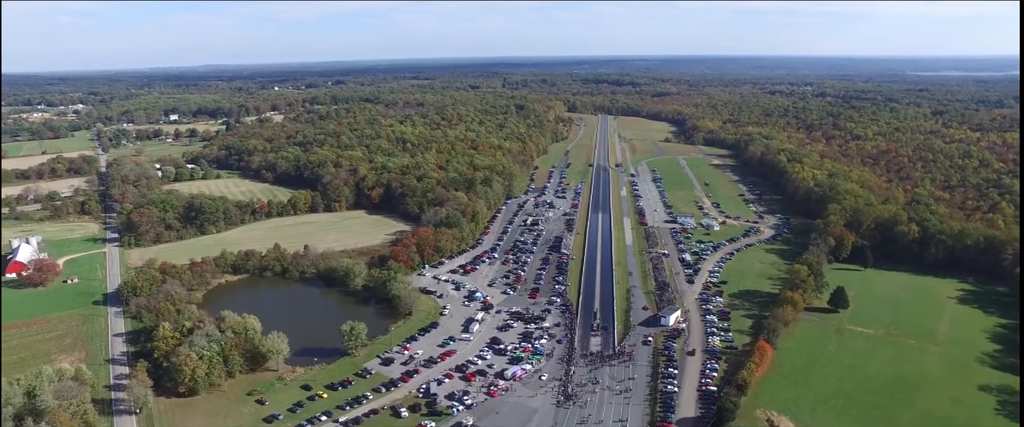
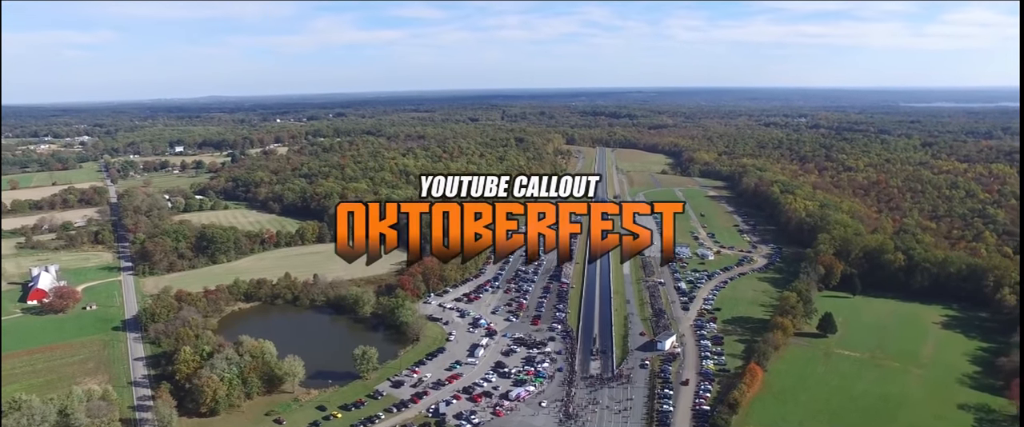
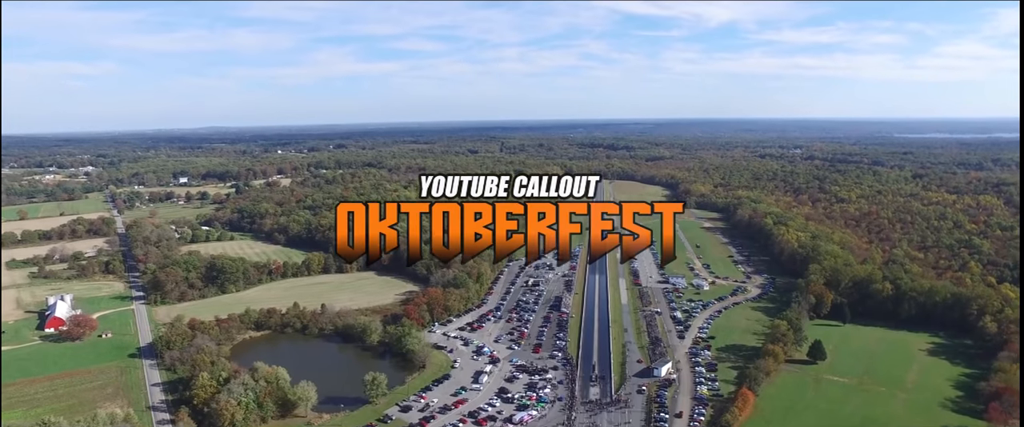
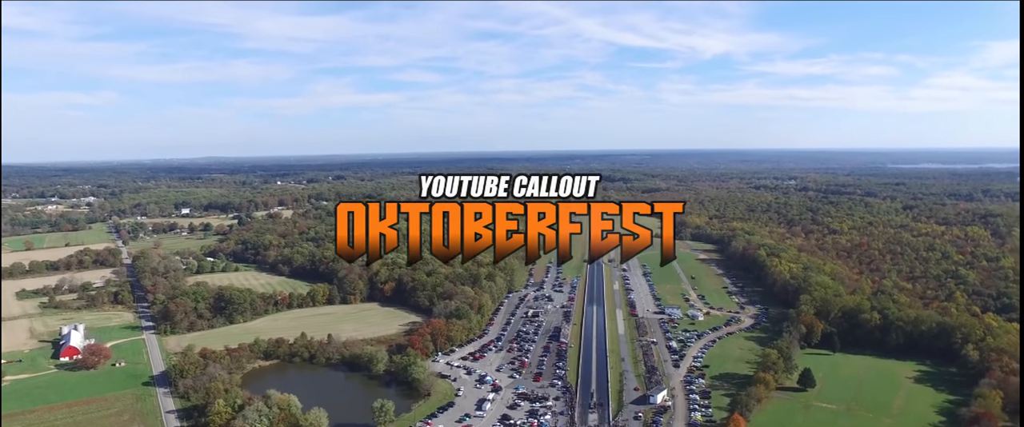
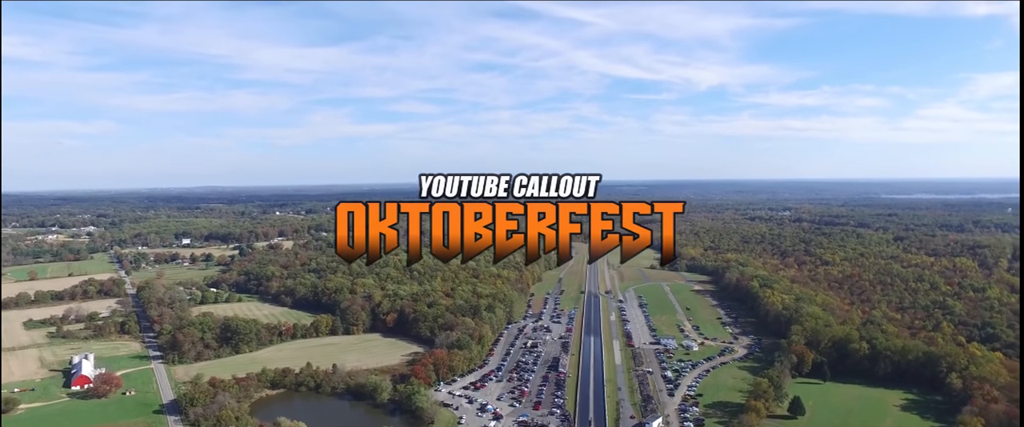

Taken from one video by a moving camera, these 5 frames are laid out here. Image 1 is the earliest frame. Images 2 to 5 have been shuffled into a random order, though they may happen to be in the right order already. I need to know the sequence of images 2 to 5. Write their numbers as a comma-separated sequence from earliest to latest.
2, 3, 4, 5
